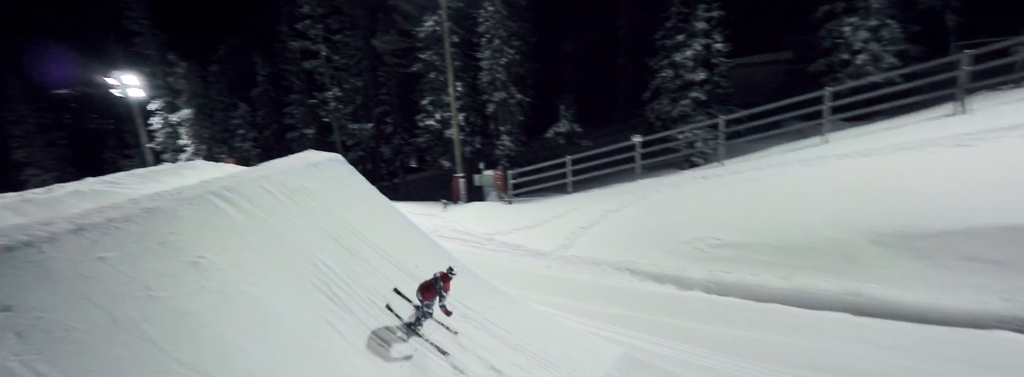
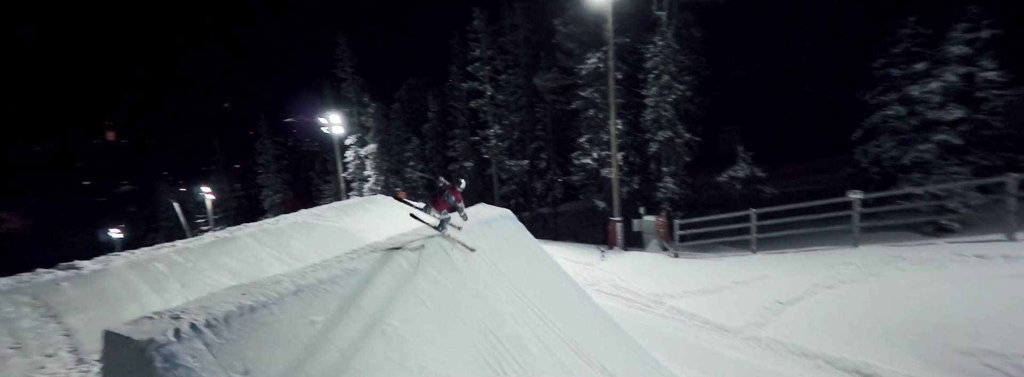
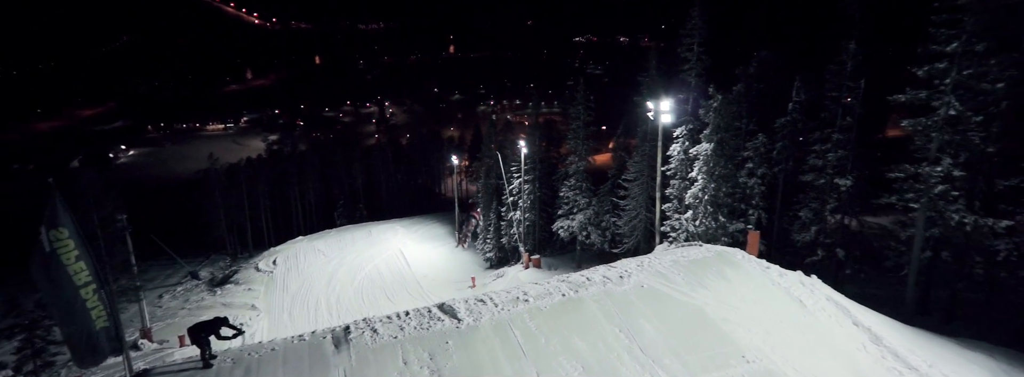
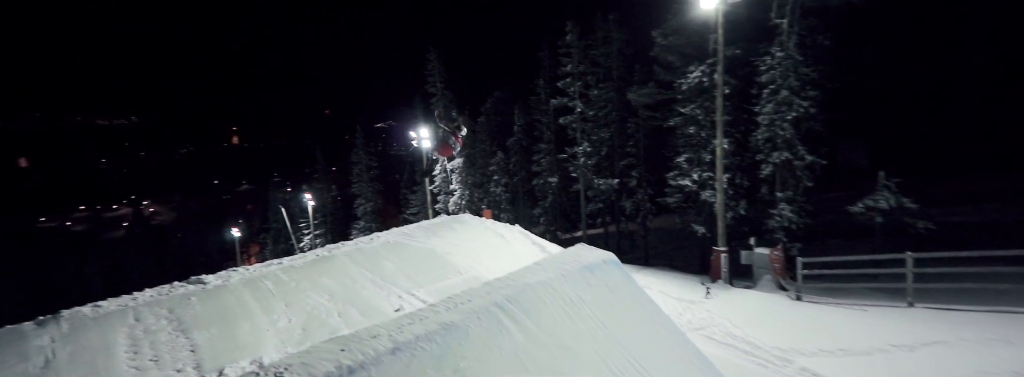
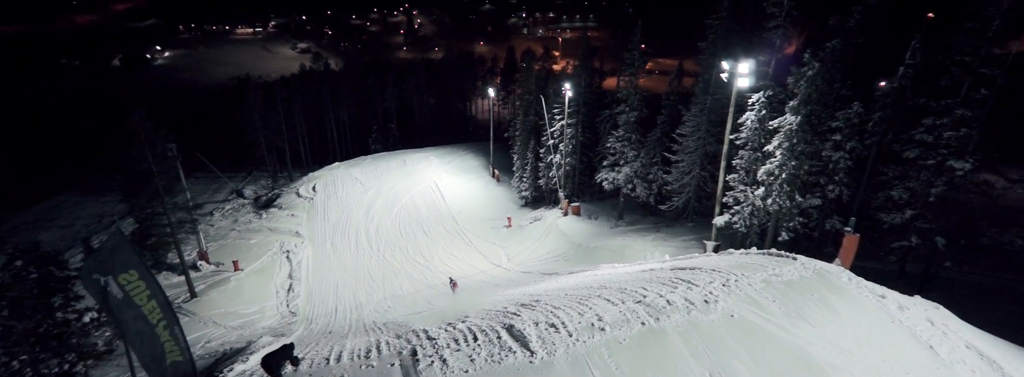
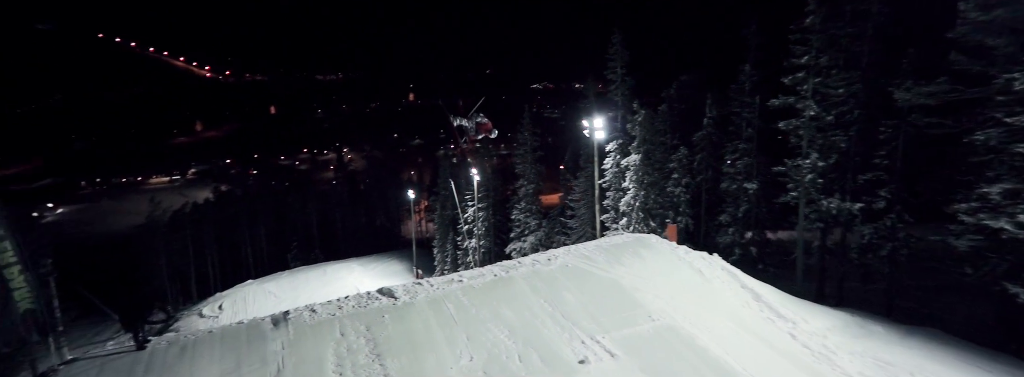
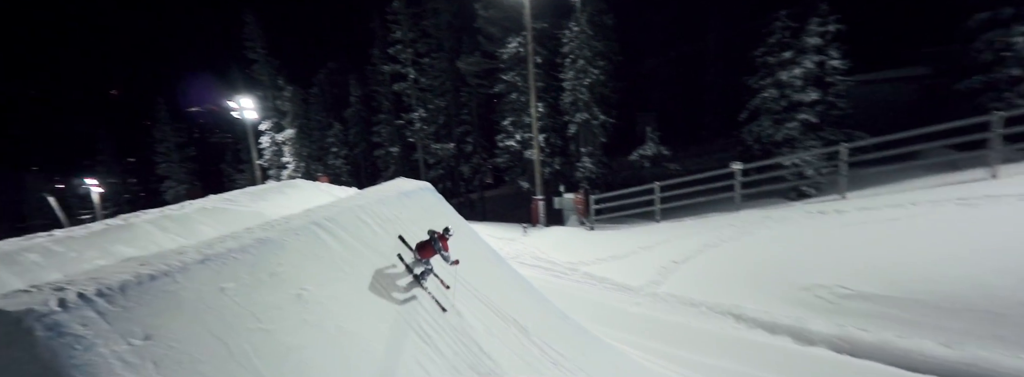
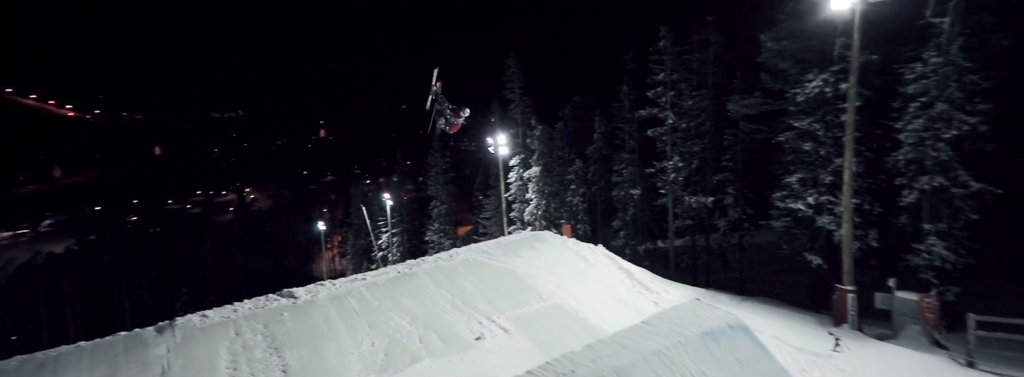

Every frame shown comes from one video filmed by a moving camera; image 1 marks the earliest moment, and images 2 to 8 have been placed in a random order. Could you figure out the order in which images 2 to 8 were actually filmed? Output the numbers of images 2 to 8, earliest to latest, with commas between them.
7, 2, 4, 8, 6, 3, 5
